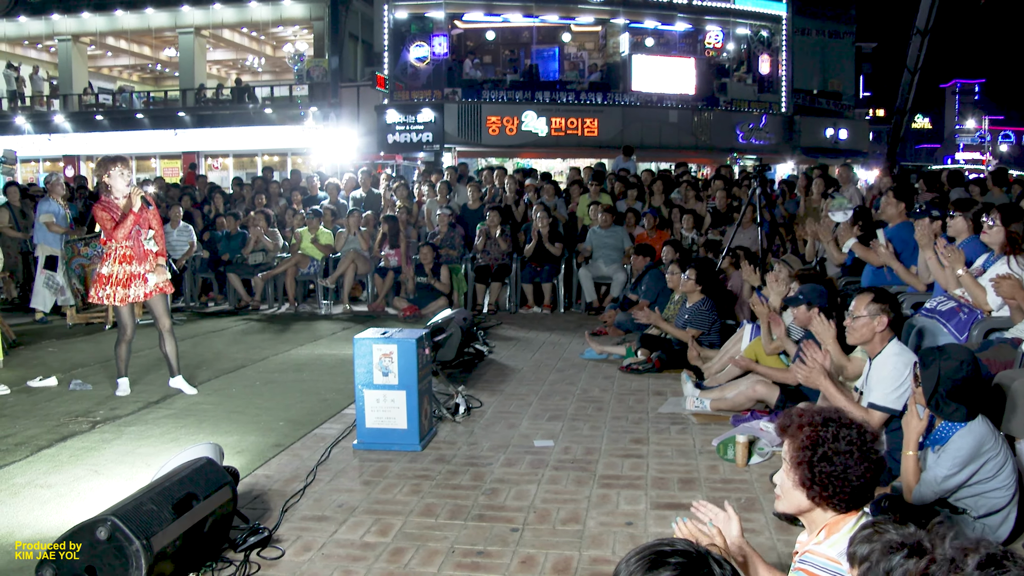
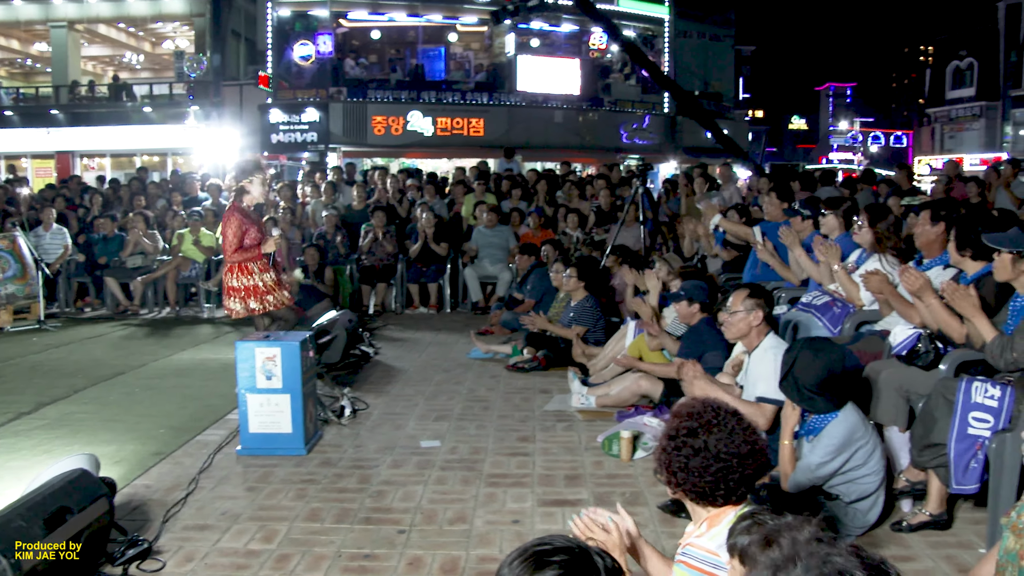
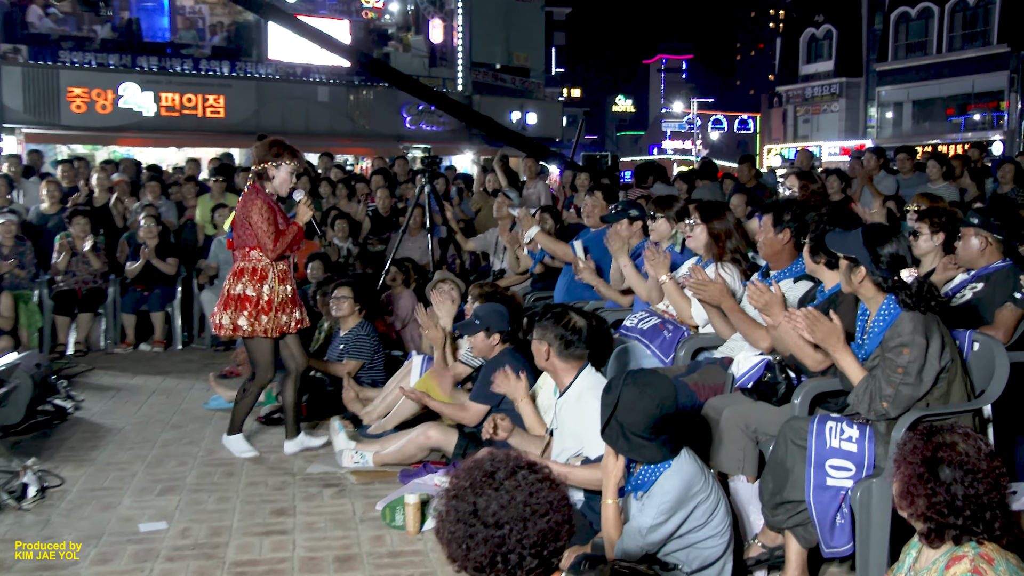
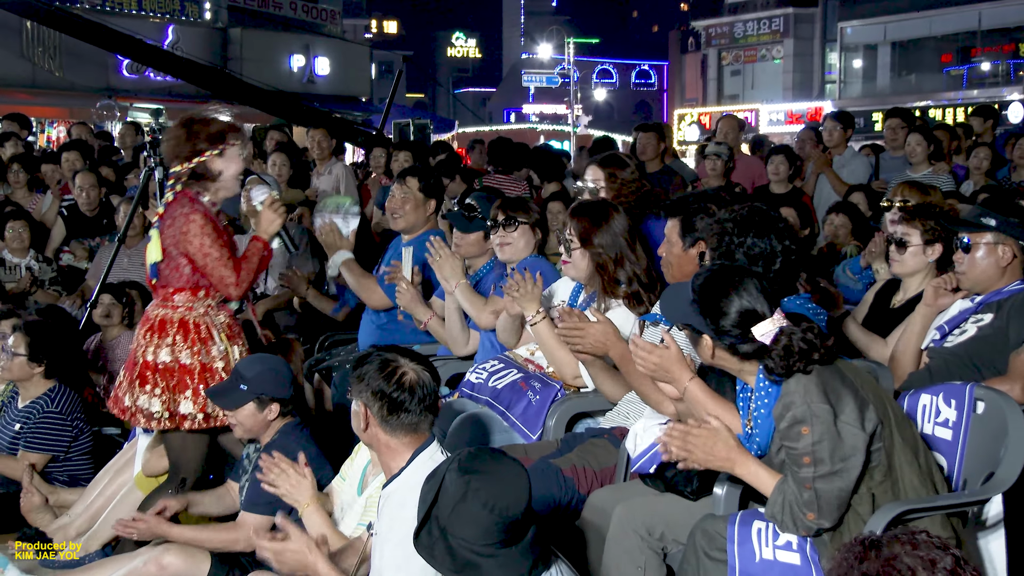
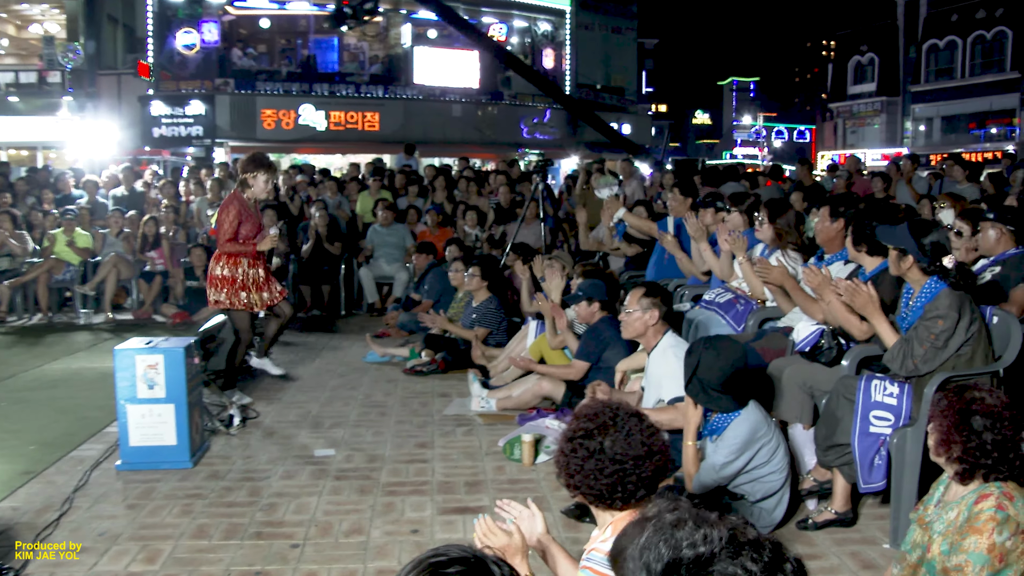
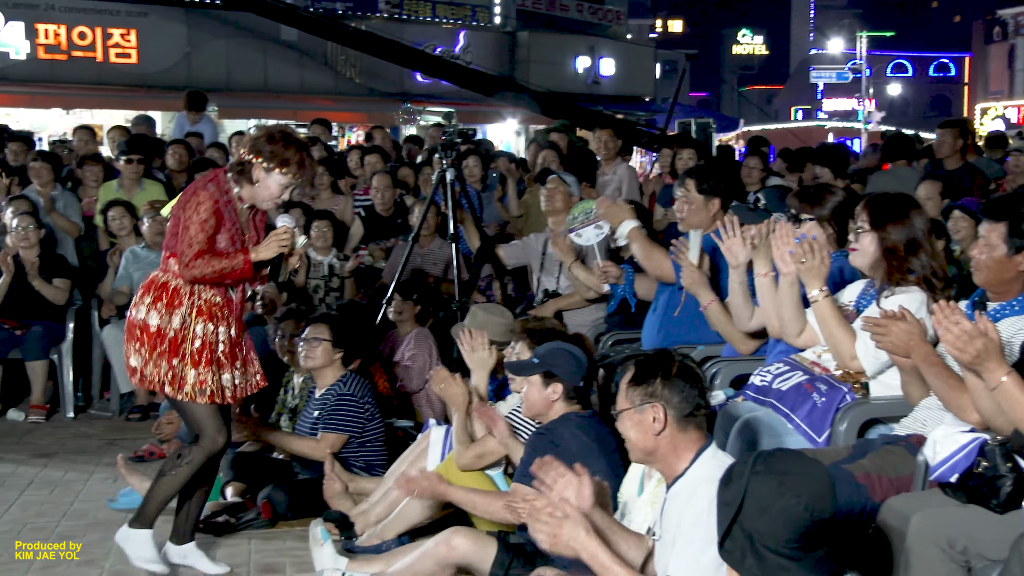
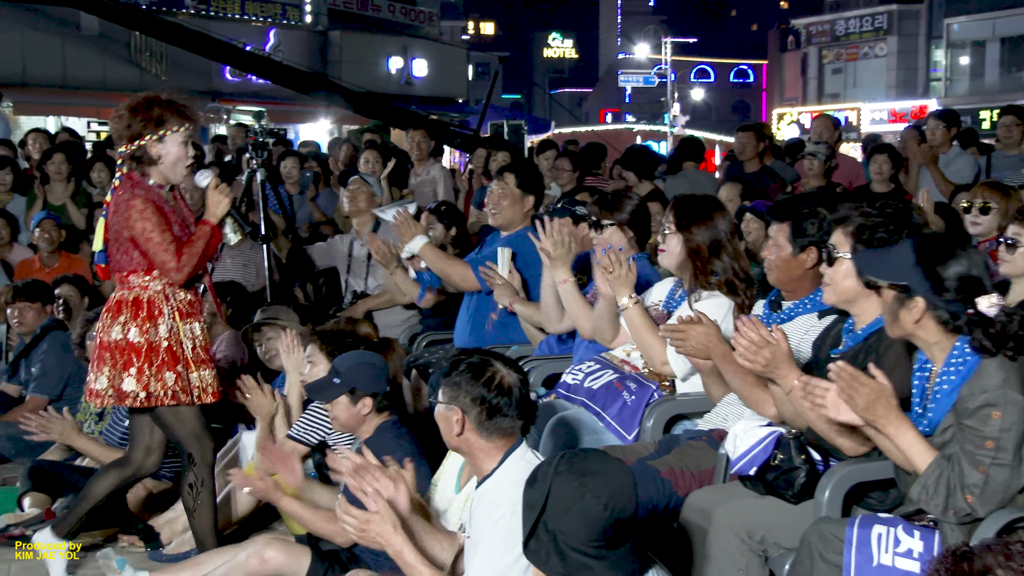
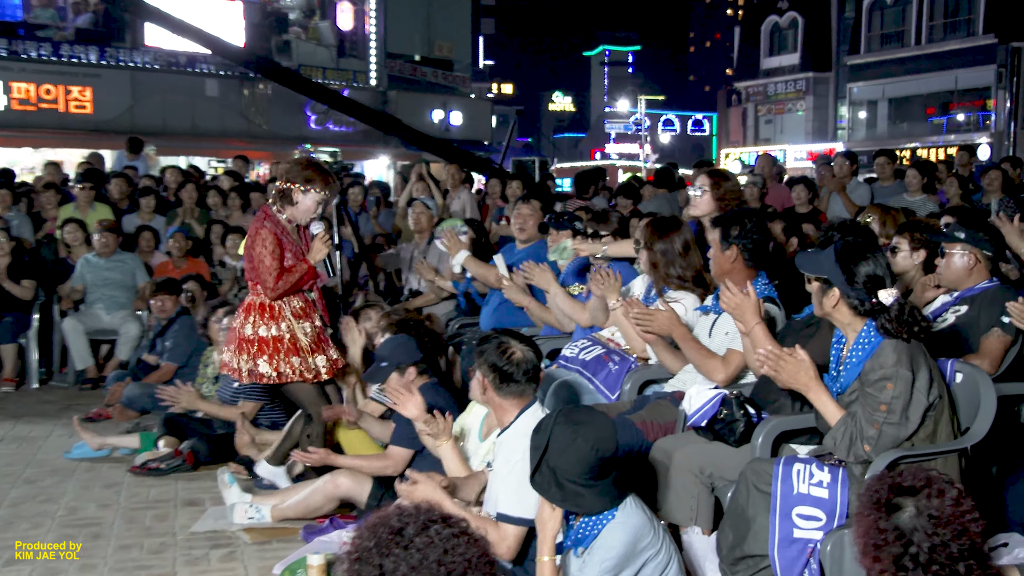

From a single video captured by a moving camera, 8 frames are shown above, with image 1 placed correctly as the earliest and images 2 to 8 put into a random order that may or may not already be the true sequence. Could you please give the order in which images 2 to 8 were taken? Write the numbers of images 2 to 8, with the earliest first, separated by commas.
2, 5, 3, 8, 4, 7, 6
